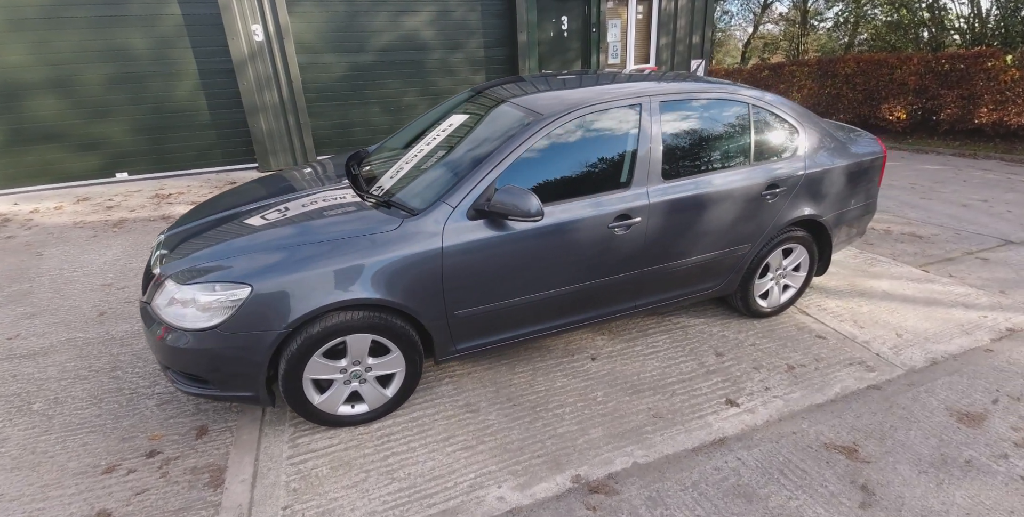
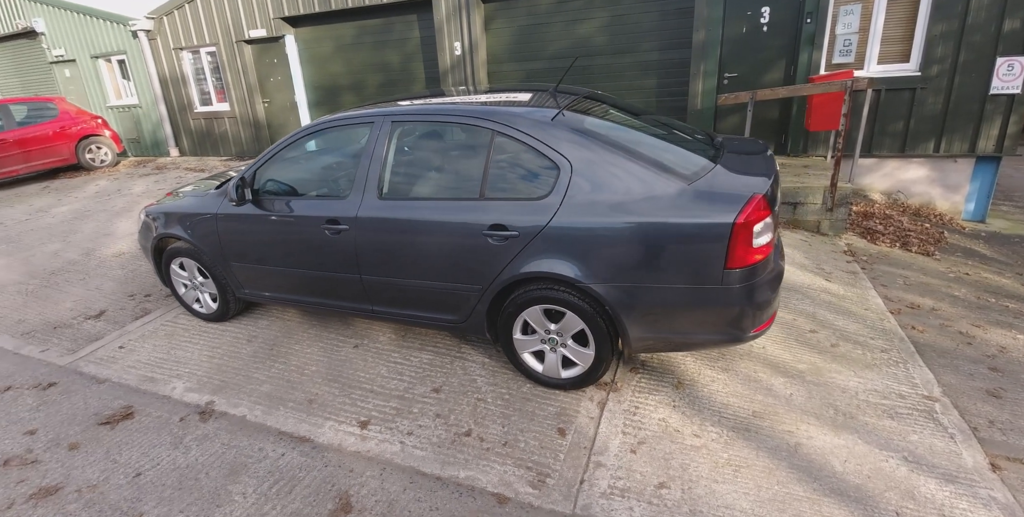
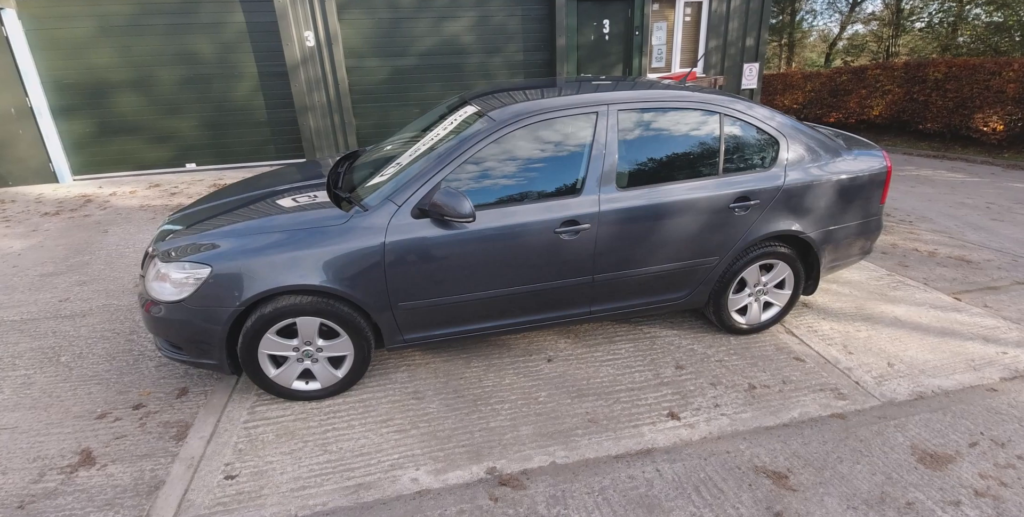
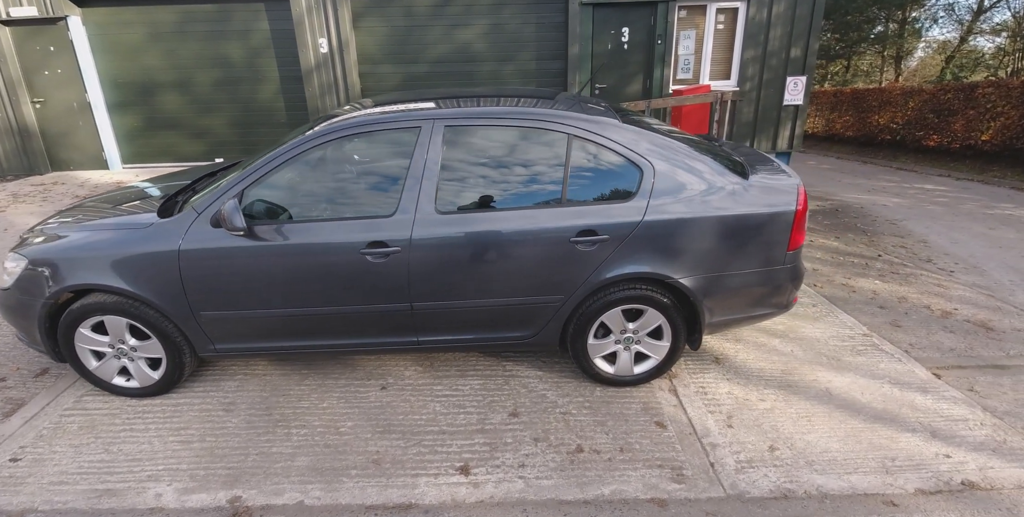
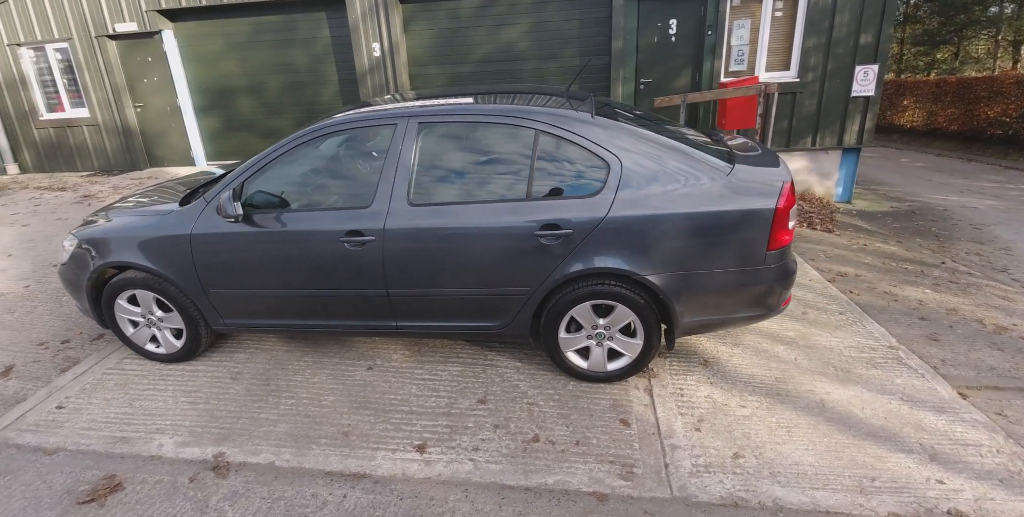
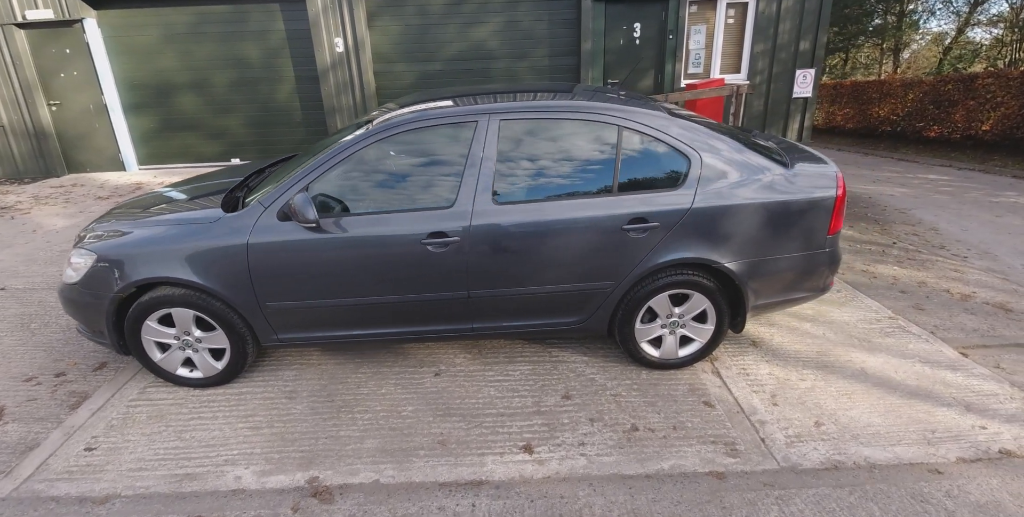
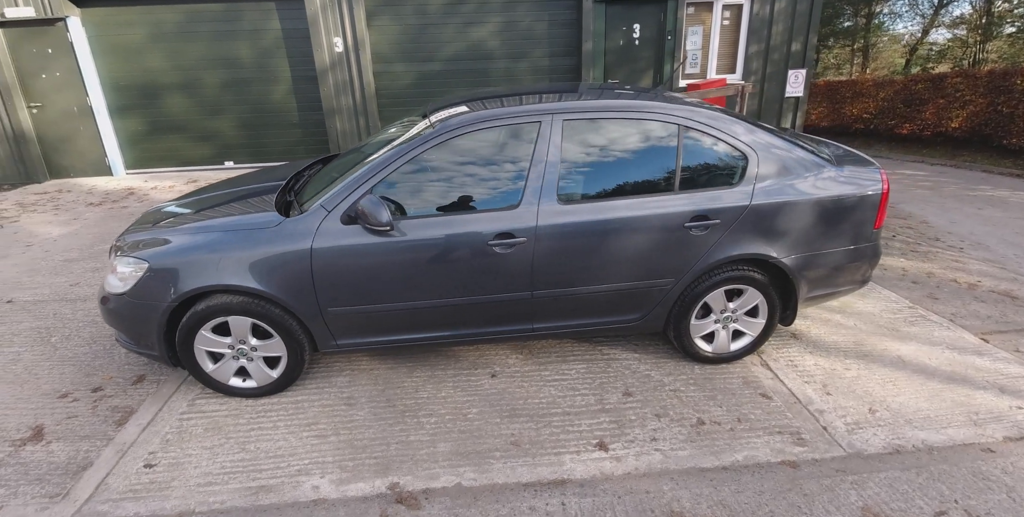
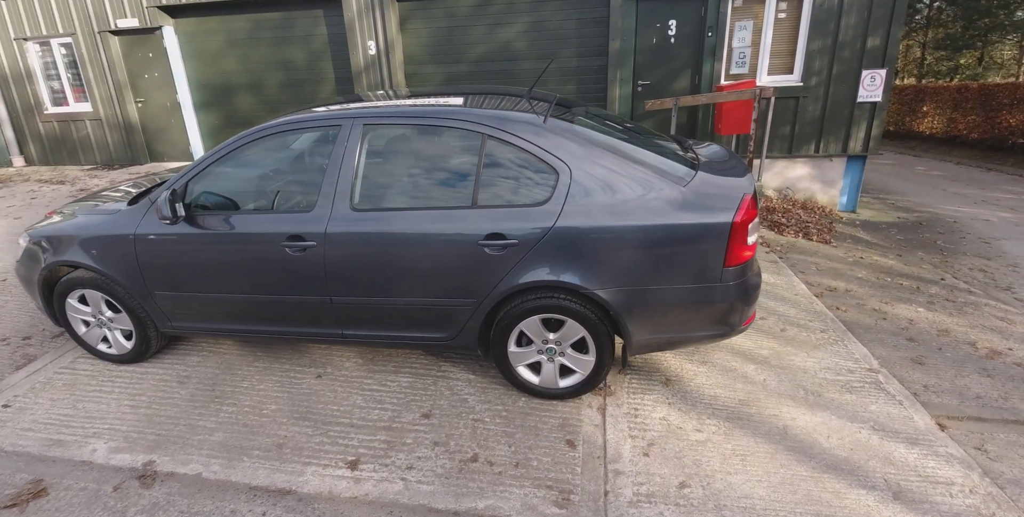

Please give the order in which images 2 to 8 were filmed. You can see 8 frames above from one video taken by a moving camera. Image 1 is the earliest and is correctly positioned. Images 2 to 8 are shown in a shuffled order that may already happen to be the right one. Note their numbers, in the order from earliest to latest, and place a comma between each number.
3, 7, 6, 4, 5, 8, 2
